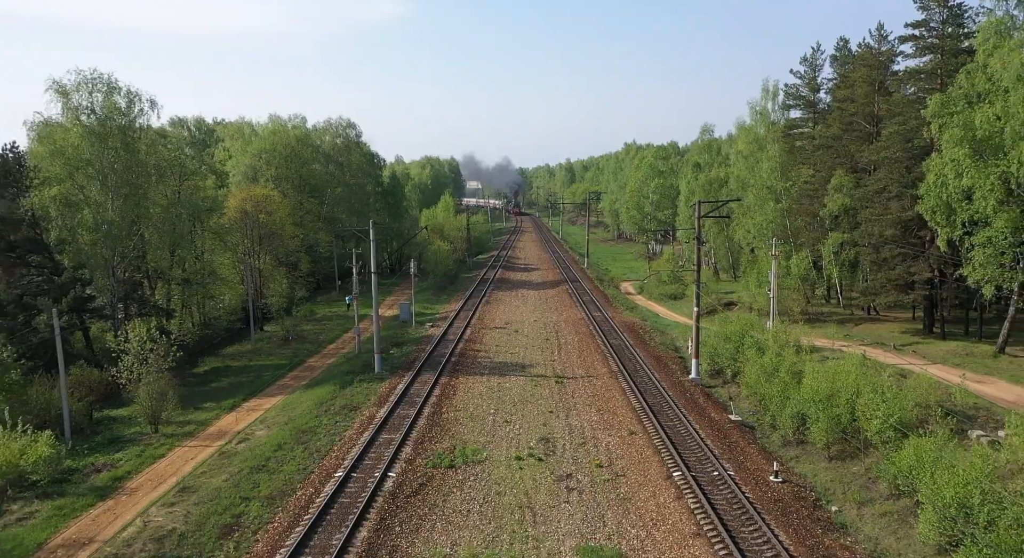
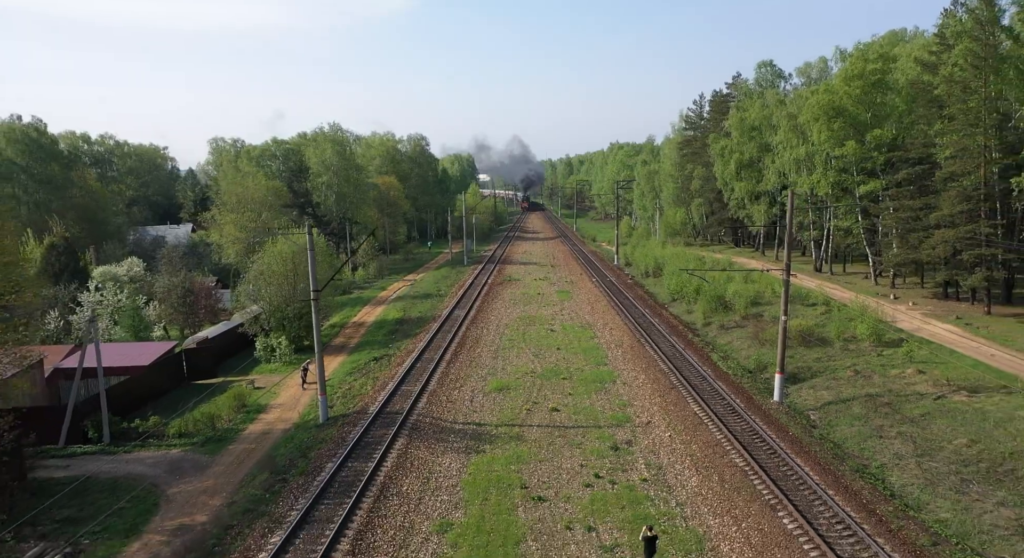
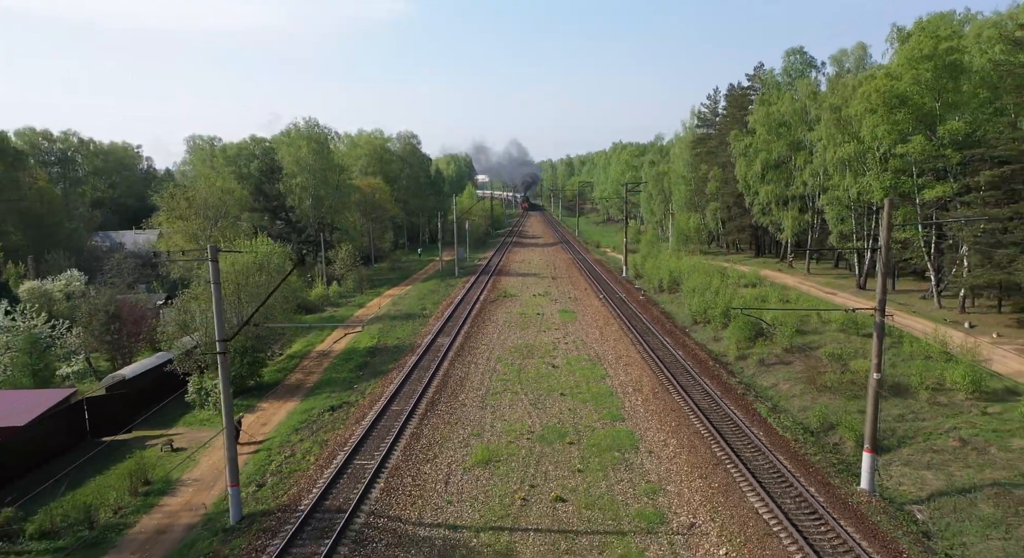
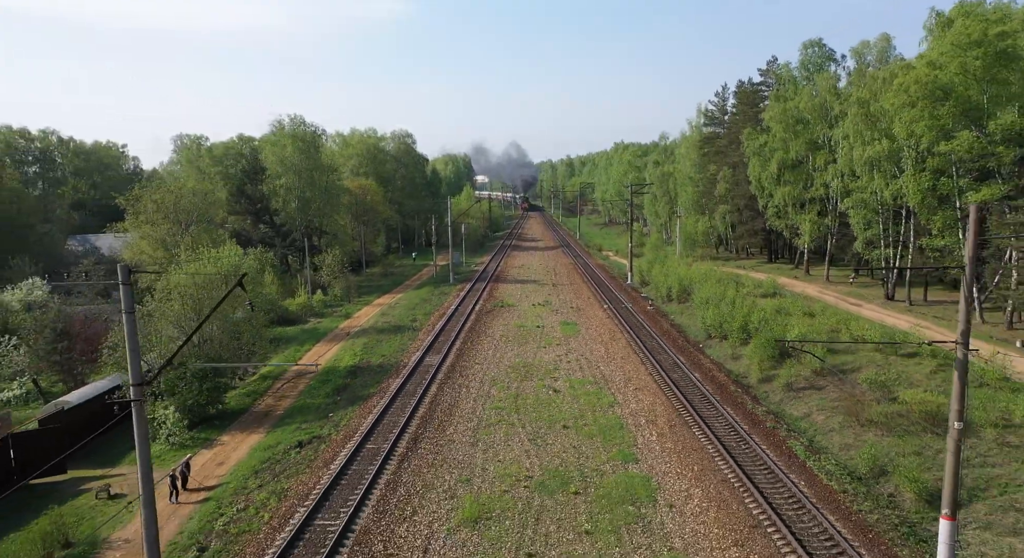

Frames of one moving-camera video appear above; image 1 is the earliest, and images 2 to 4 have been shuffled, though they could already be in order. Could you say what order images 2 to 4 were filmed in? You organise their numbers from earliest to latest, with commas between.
4, 3, 2
